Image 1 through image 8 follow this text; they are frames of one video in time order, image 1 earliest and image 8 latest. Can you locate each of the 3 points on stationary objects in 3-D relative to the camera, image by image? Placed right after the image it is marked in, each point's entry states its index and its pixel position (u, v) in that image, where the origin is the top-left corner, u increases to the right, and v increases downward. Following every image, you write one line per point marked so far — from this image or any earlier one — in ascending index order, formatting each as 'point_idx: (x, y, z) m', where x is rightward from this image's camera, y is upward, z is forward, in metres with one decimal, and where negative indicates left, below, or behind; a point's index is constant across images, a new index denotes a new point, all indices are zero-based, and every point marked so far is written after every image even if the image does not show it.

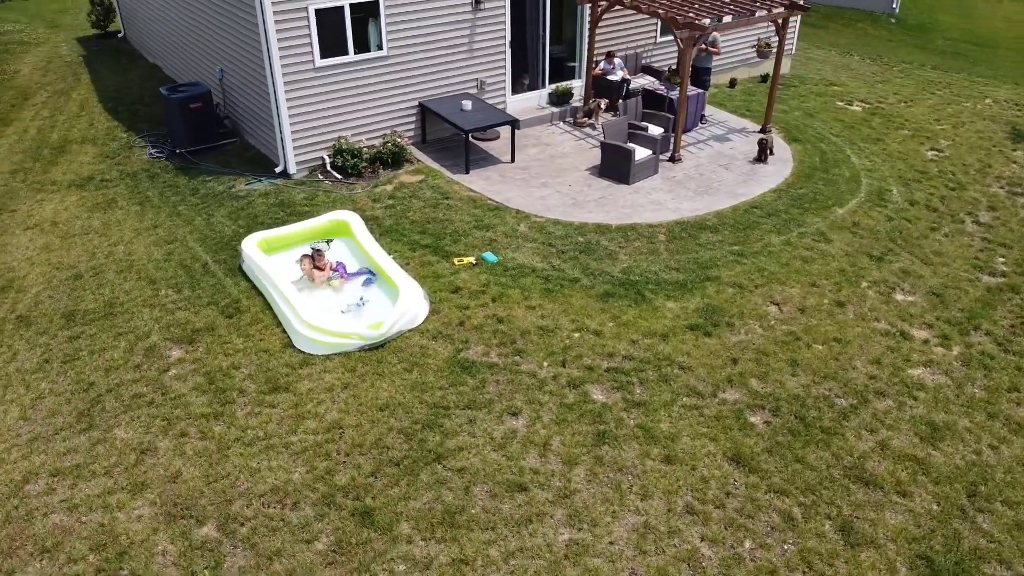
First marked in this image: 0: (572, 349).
0: (+0.6, -0.6, +7.7) m
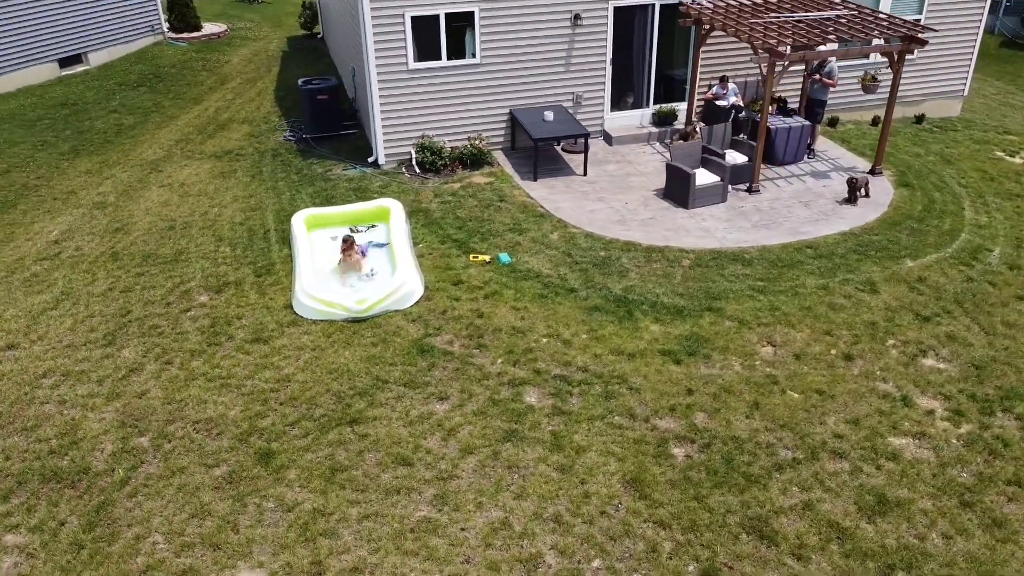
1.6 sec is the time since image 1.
0: (+0.2, -0.6, +7.9) m
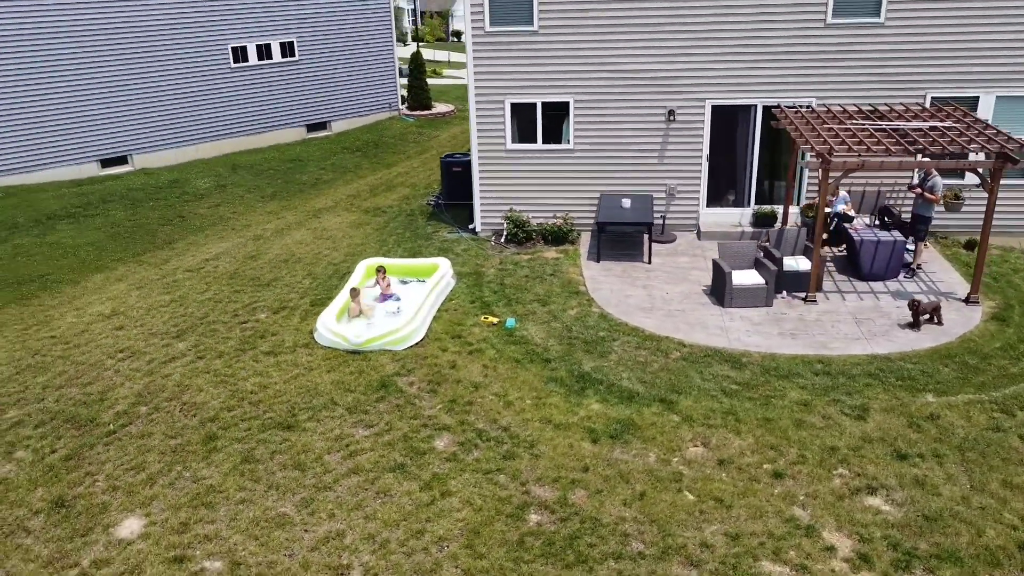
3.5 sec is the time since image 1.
0: (-0.4, -1.2, +8.5) m
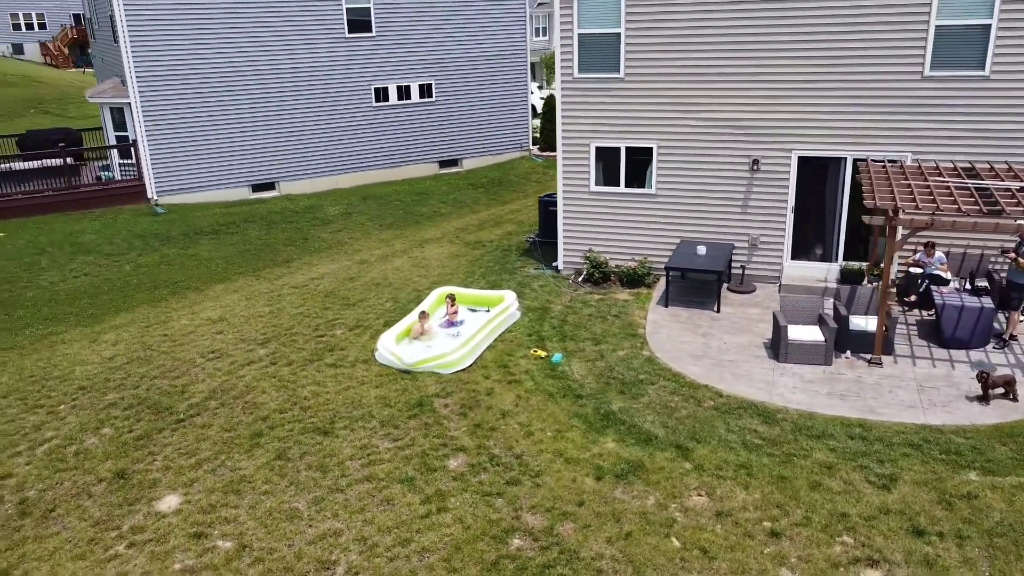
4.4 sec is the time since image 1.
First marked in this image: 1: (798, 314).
0: (-0.2, -1.6, +8.9) m
1: (+3.7, -0.3, +10.4) m
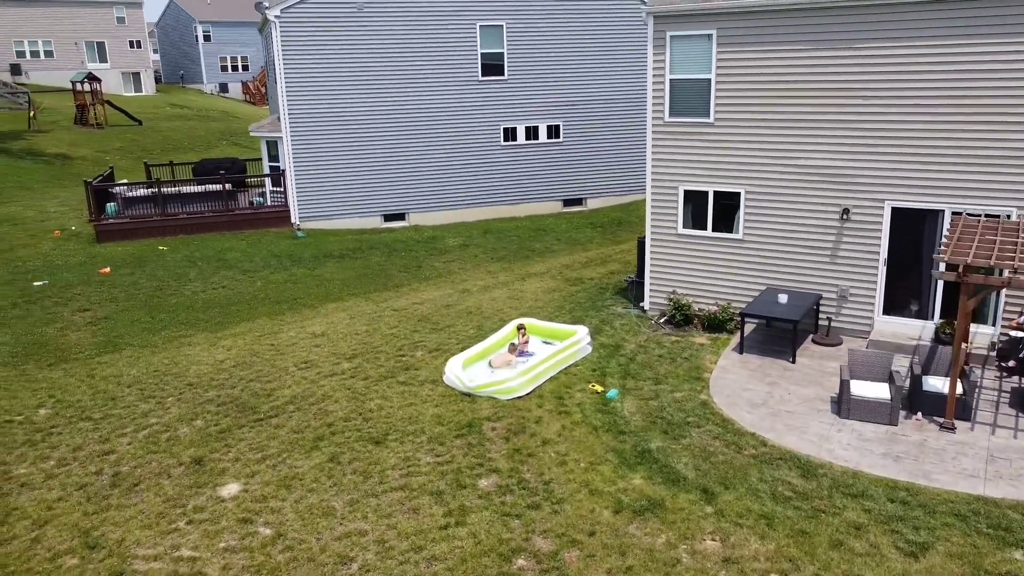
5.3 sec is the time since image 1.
0: (+0.2, -1.9, +9.2) m
1: (+4.4, -1.0, +10.0) m
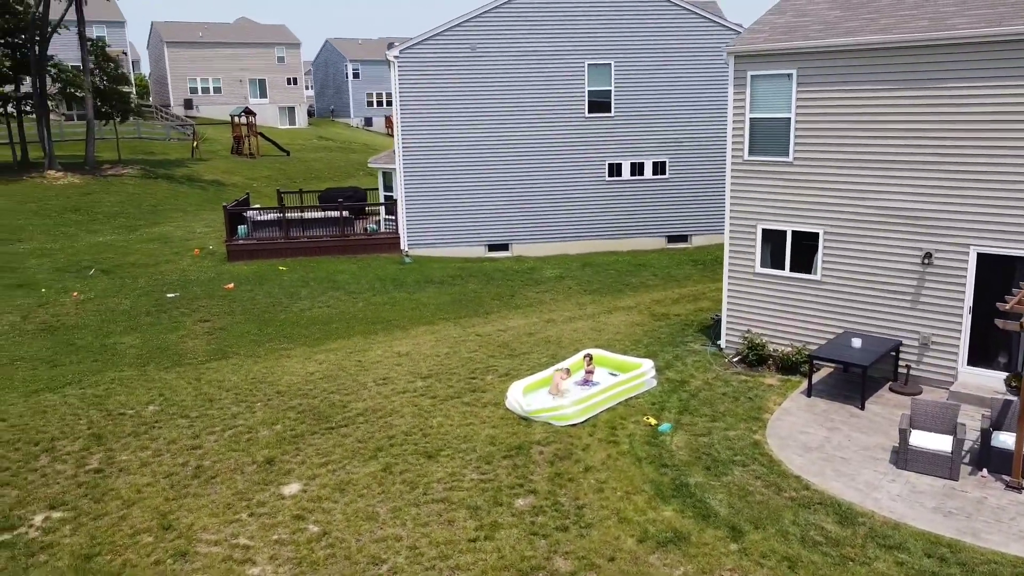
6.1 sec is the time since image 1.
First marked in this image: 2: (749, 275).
0: (+0.7, -2.3, +9.5) m
1: (+4.9, -1.6, +9.6) m
2: (+3.8, +0.2, +13.1) m
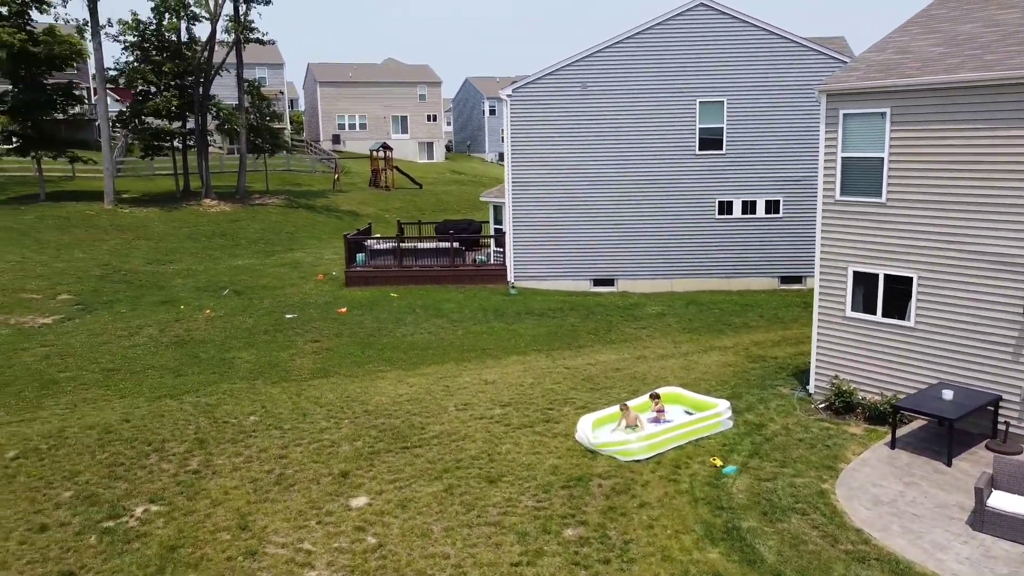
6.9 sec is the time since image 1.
0: (+1.3, -2.7, +9.5) m
1: (+5.5, -2.1, +8.9) m
2: (+5.1, -0.5, +12.7) m
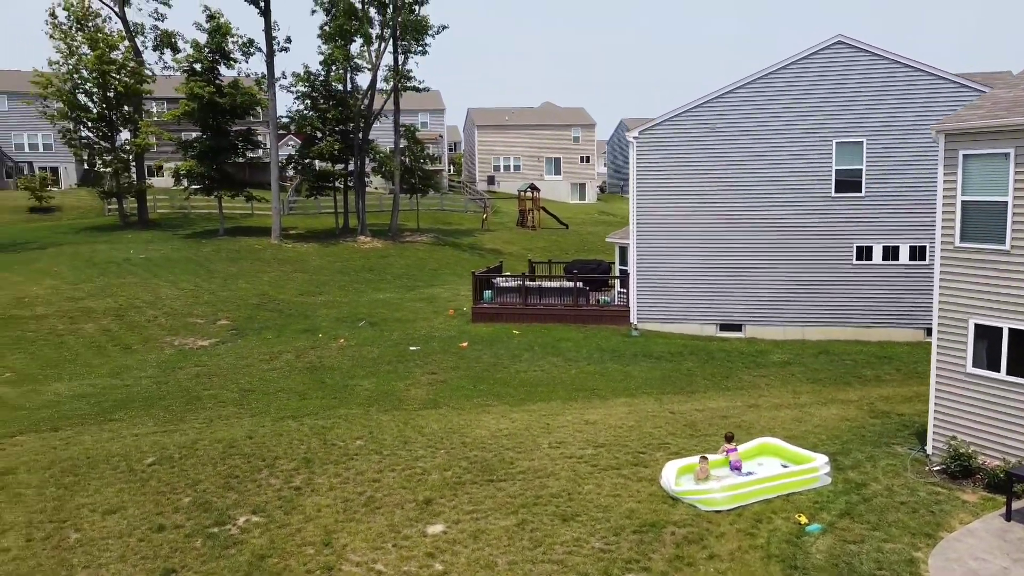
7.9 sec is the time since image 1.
0: (+2.0, -3.2, +9.3) m
1: (+6.1, -2.7, +7.9) m
2: (+6.5, -1.3, +11.7) m
